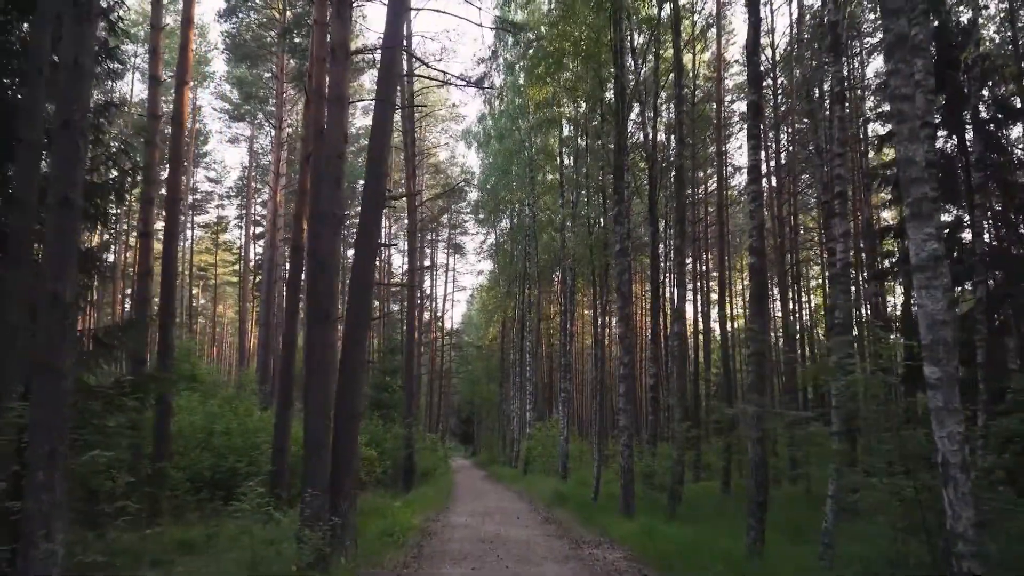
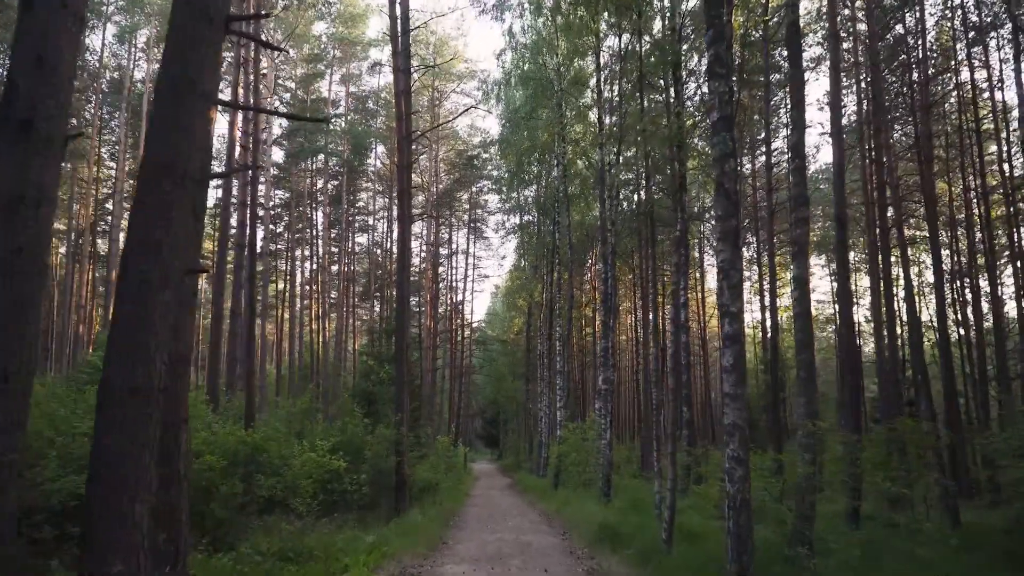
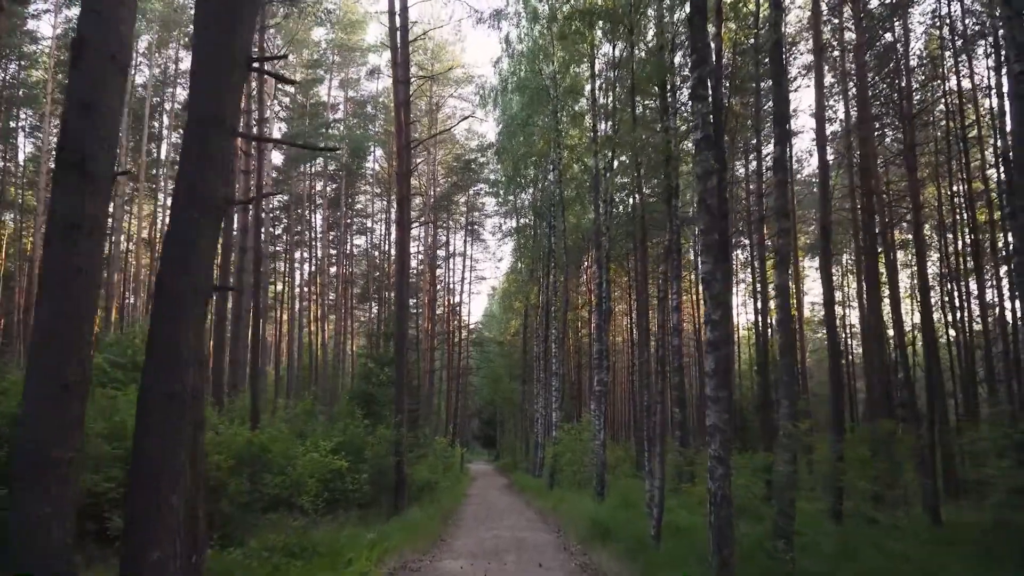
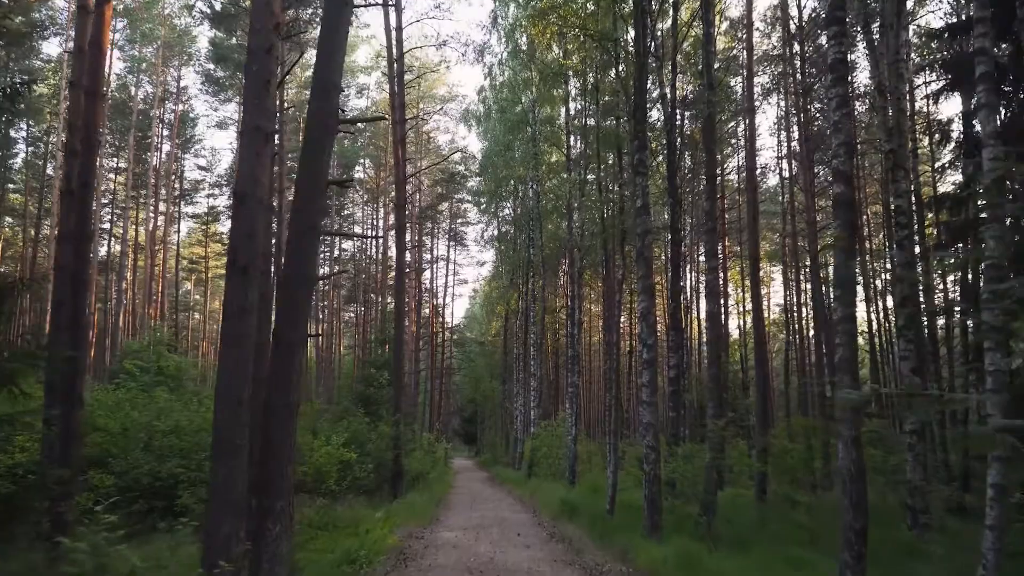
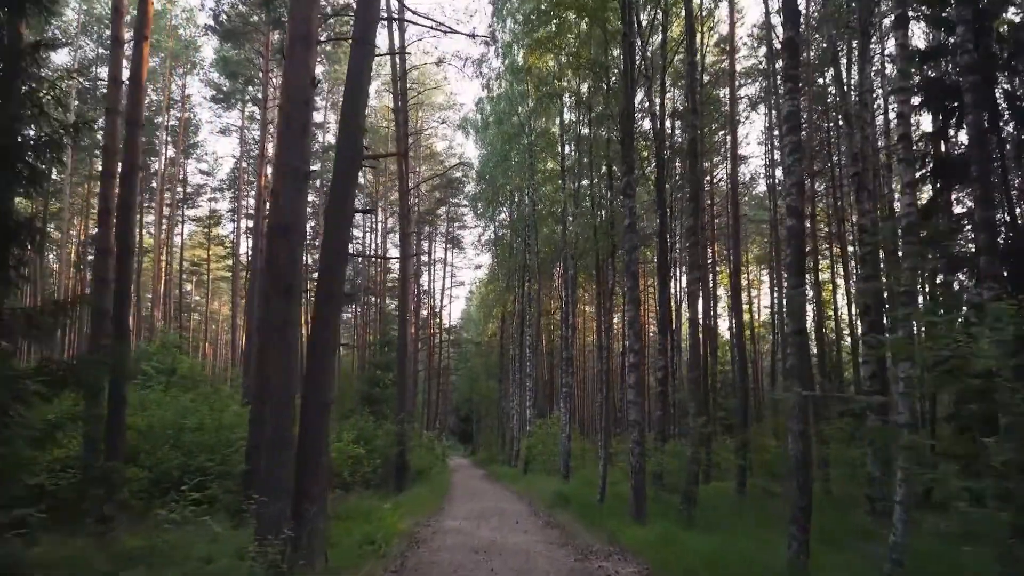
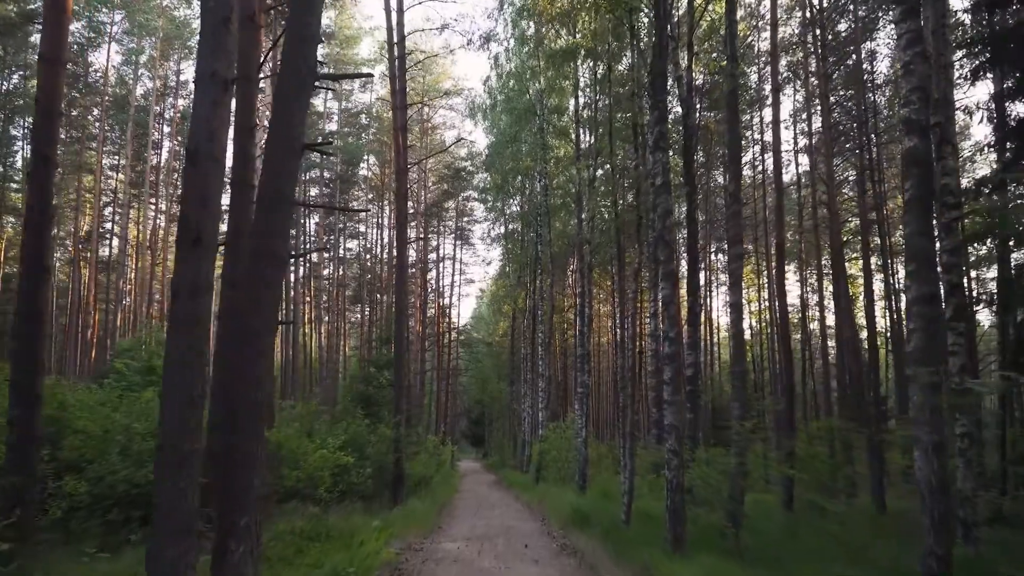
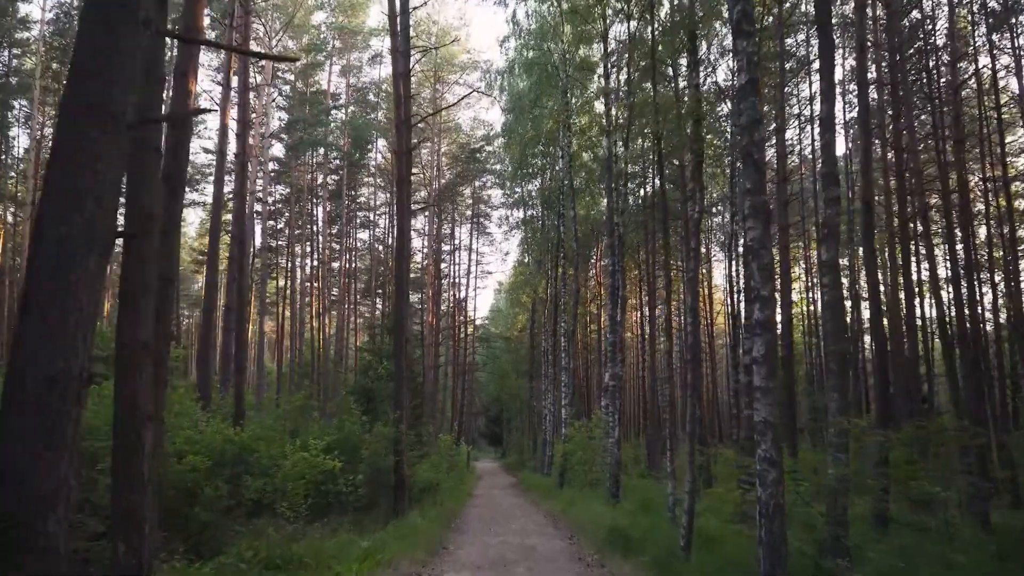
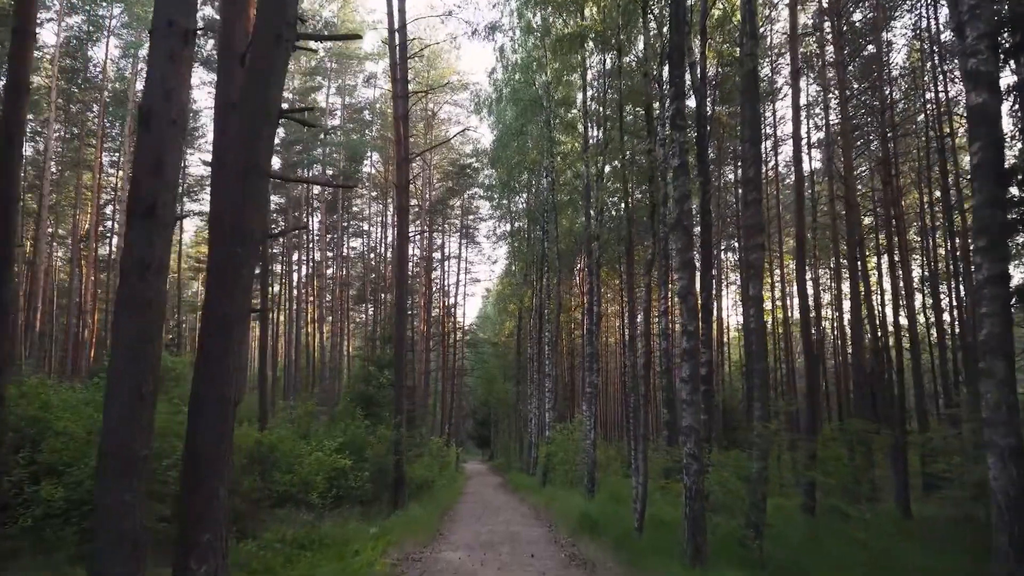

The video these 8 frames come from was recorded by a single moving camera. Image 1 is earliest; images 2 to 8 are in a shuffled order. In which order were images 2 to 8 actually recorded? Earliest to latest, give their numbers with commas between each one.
5, 4, 6, 8, 3, 2, 7
